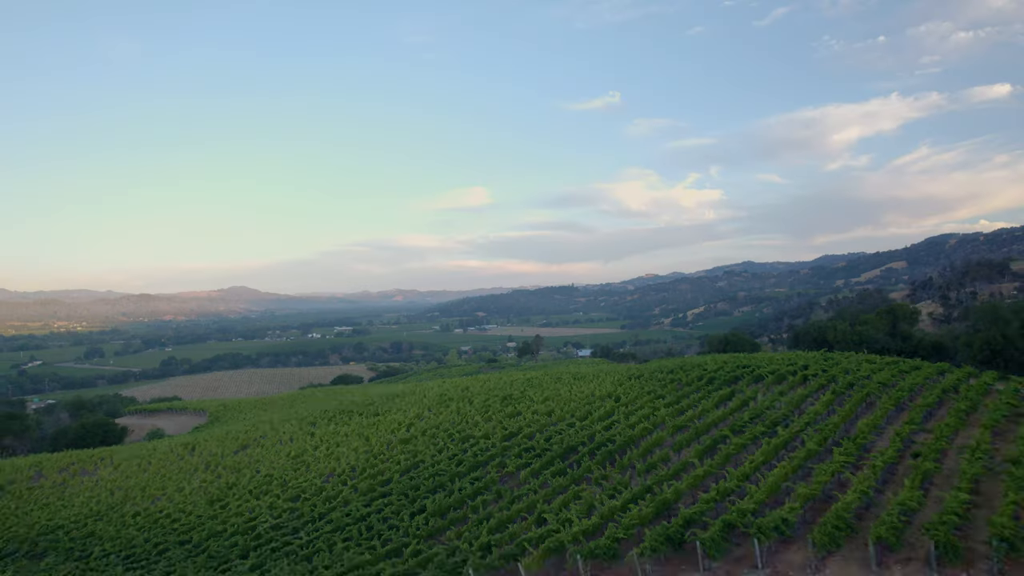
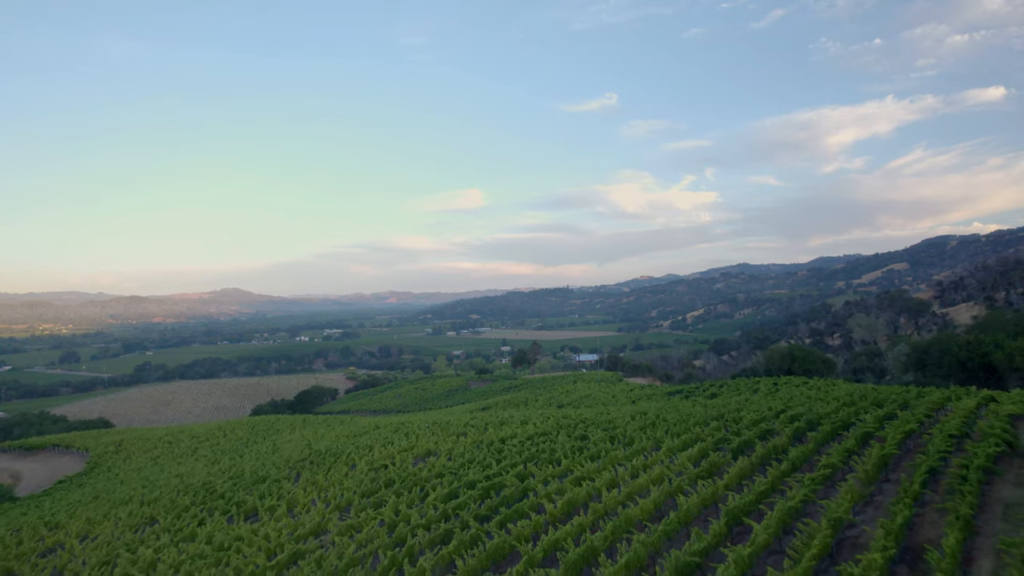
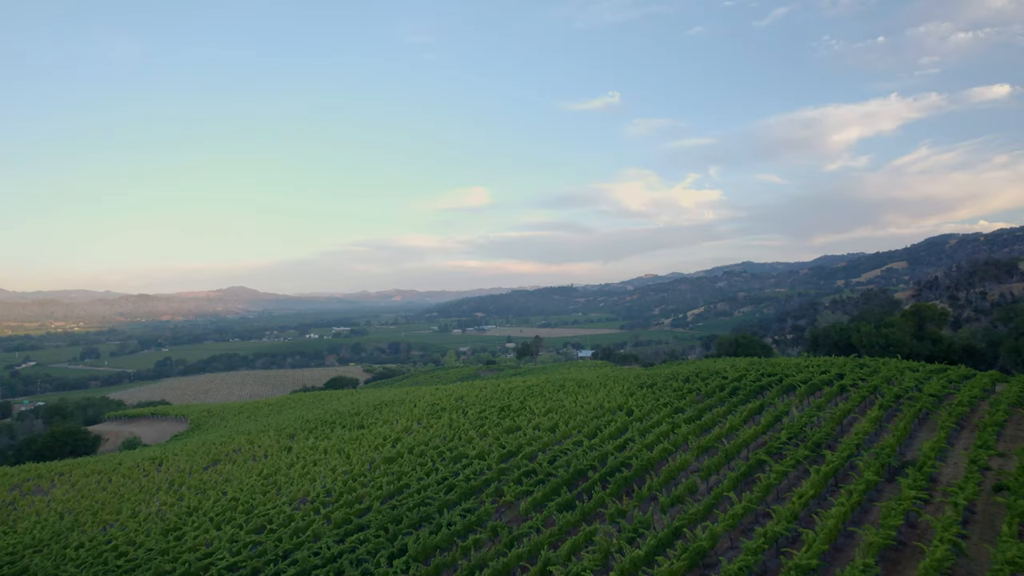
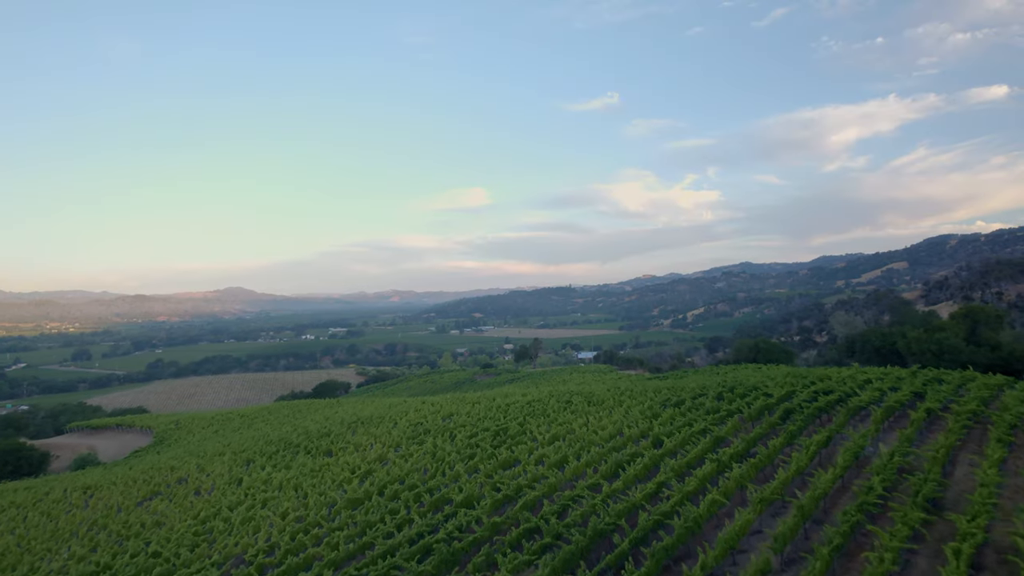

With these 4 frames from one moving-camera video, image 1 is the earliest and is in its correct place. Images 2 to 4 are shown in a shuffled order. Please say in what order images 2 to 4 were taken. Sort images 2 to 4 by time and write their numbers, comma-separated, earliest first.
3, 4, 2
